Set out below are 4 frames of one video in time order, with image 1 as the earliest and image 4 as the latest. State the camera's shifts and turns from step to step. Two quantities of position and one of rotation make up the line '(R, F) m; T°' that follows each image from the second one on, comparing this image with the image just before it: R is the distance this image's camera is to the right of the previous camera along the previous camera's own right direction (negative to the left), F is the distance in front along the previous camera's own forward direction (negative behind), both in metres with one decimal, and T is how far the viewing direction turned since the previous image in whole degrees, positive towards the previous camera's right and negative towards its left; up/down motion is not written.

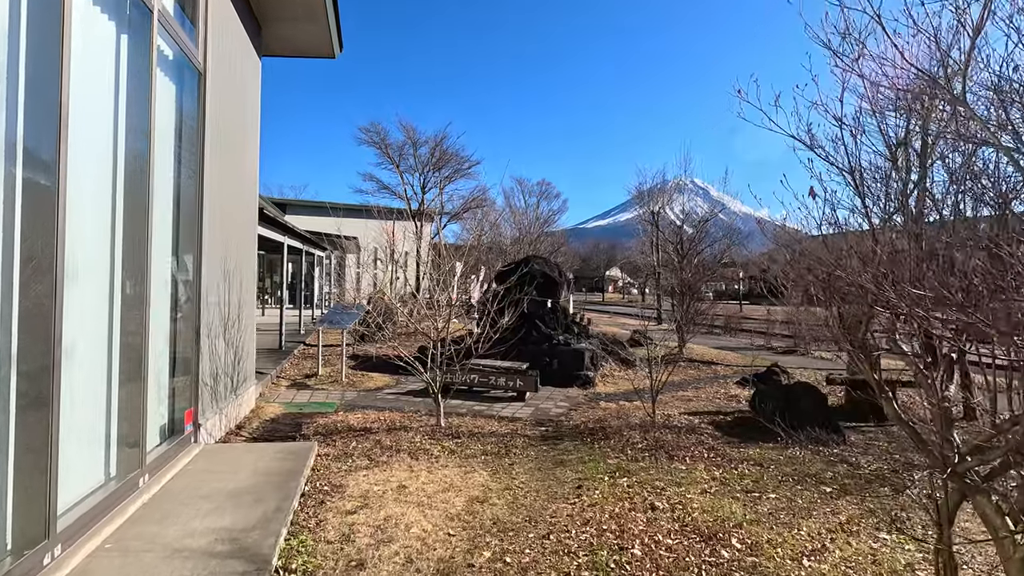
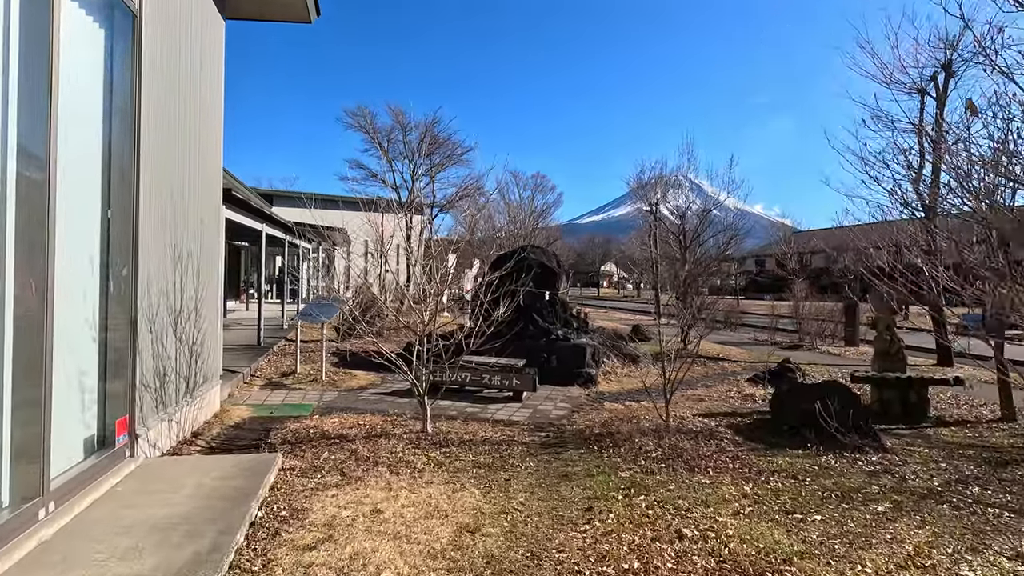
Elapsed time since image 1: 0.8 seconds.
(0.0, +0.8) m; +1°
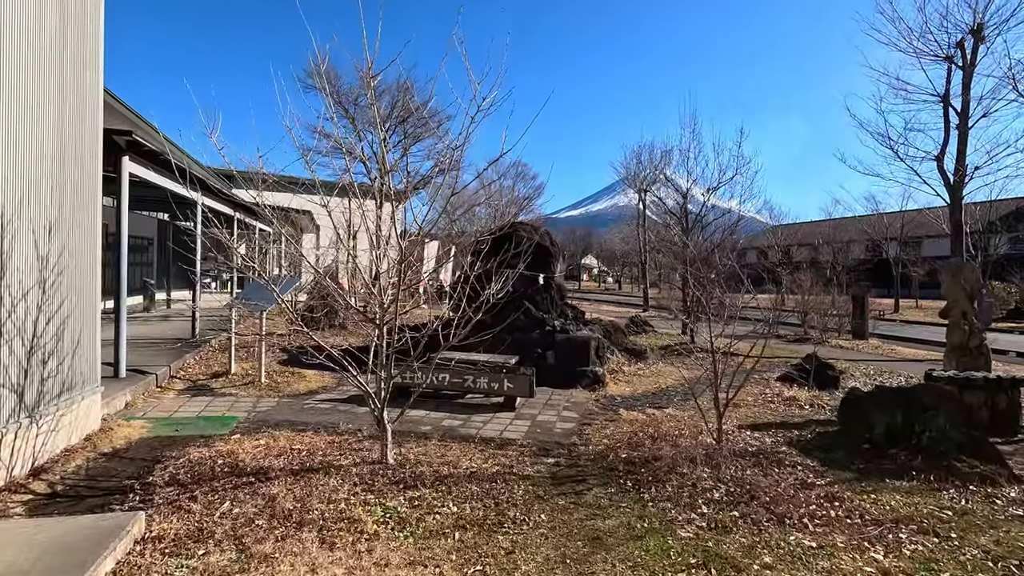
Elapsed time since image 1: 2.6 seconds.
(-0.1, +1.7) m; +2°
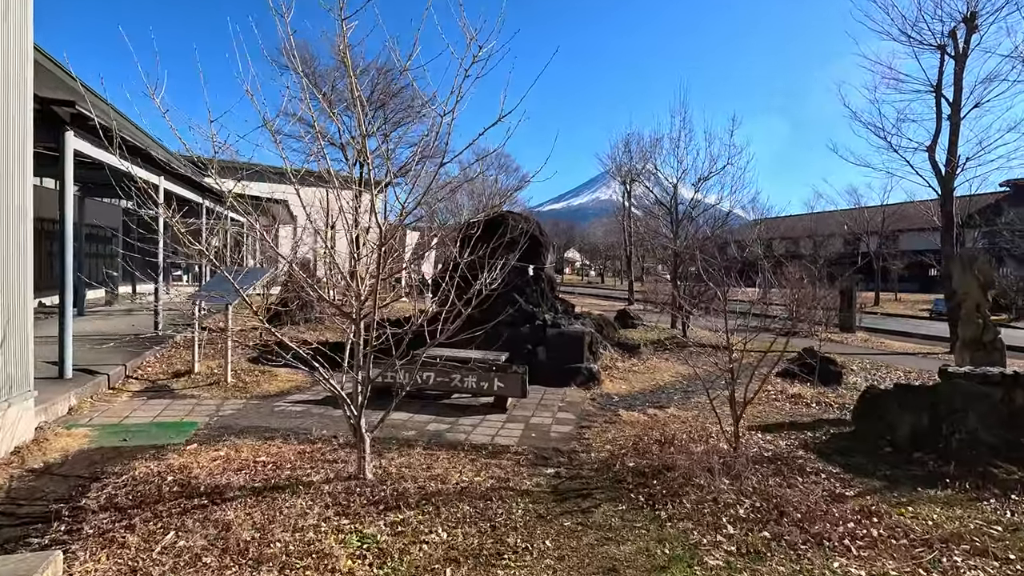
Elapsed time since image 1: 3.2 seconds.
(-0.1, +0.5) m; +2°
